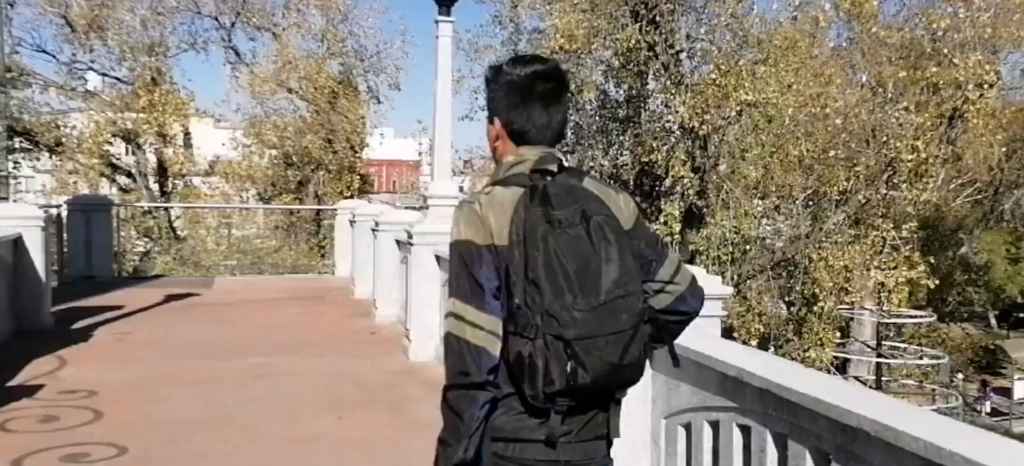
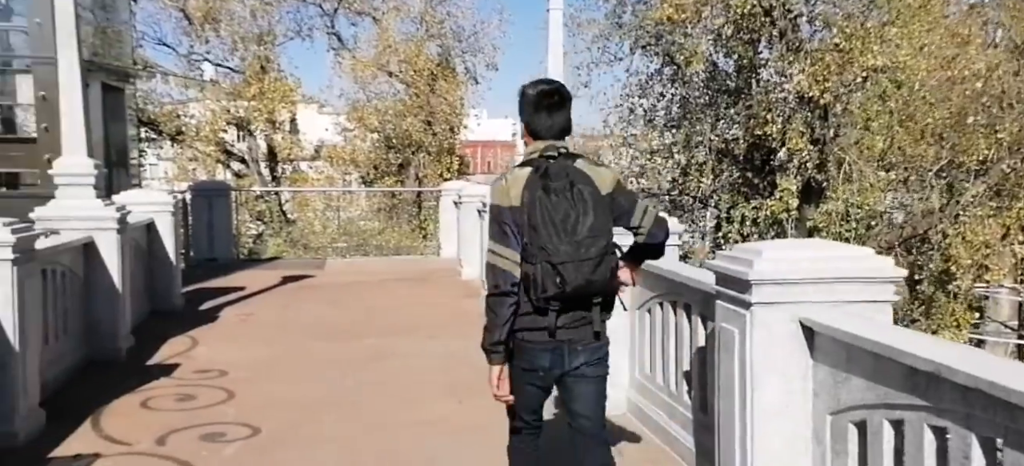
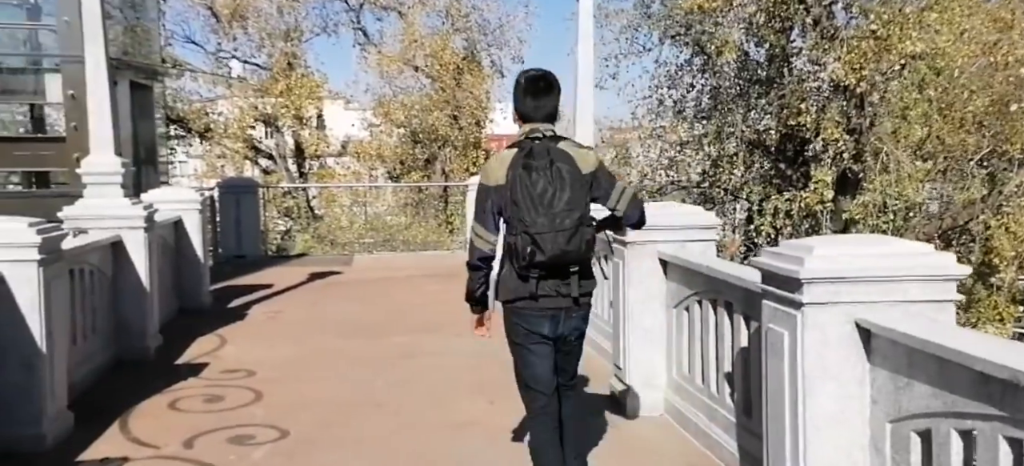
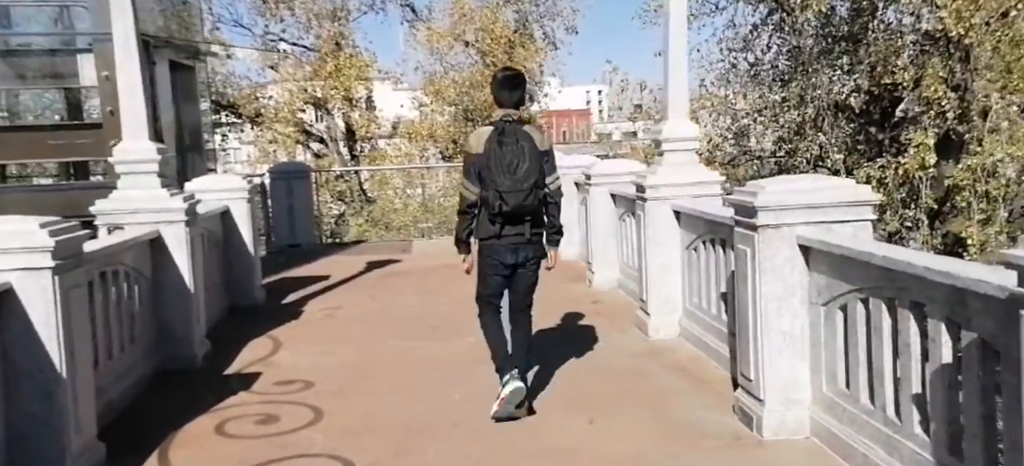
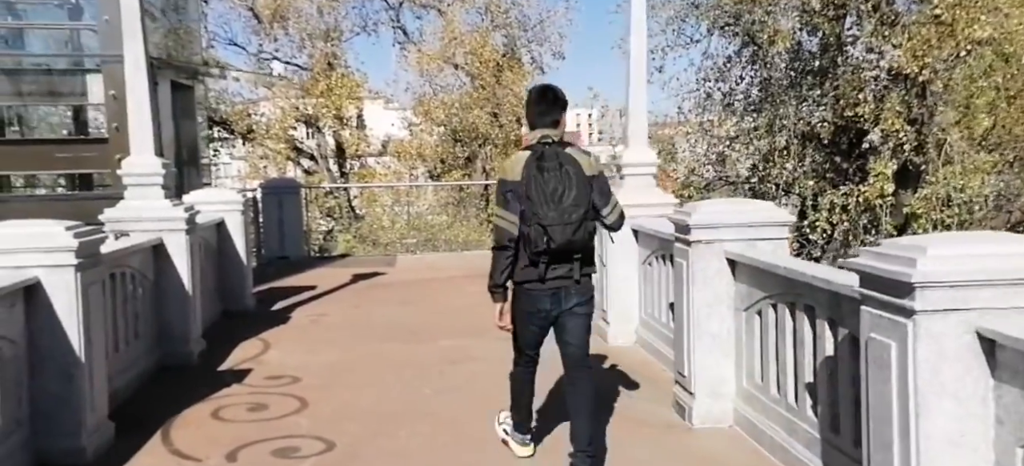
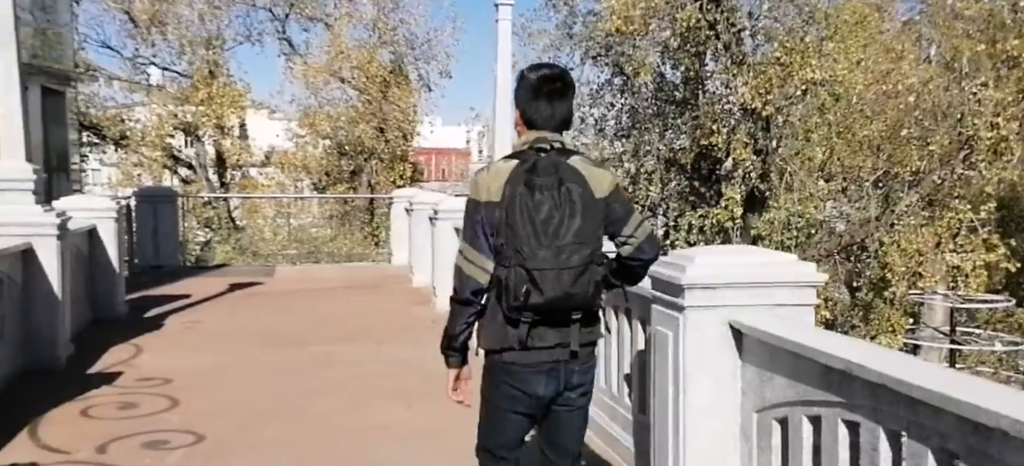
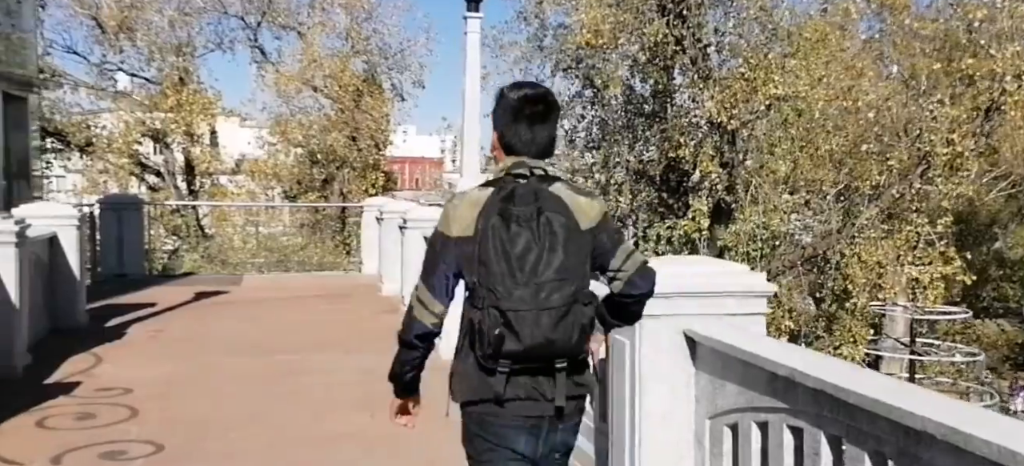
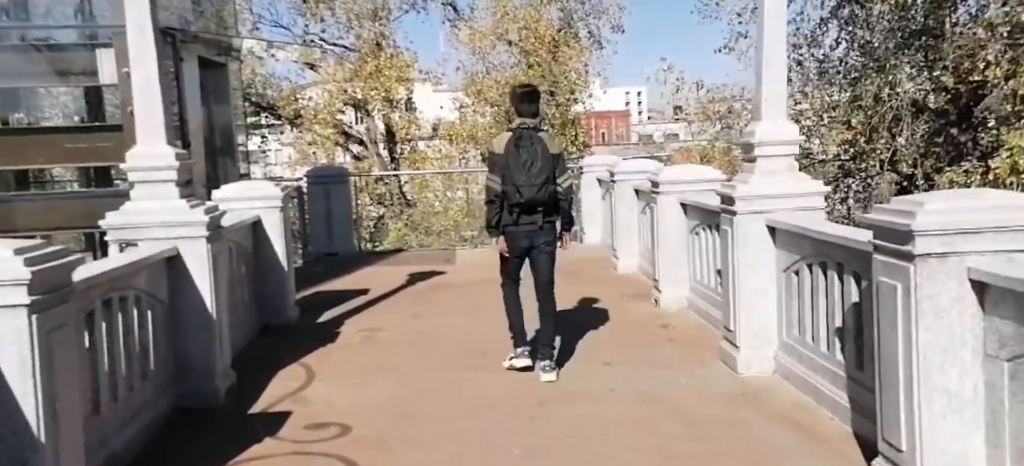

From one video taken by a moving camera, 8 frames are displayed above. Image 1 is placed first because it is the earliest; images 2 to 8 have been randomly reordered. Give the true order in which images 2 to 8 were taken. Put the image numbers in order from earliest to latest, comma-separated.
7, 6, 2, 3, 5, 4, 8
